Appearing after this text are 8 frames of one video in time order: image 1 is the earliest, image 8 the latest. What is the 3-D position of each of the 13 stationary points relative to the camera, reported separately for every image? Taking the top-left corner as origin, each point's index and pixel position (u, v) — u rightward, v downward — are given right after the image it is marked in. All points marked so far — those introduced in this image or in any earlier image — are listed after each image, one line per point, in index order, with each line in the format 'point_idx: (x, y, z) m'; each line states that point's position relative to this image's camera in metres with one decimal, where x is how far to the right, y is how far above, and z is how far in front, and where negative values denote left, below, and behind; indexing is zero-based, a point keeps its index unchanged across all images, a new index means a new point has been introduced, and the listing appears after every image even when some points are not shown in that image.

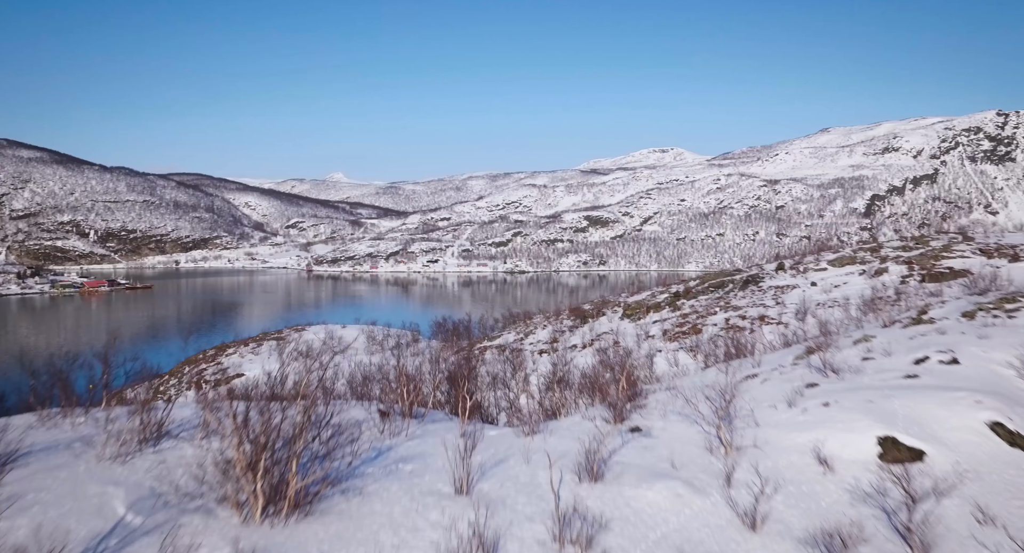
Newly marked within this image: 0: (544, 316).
0: (+0.5, -0.6, +11.4) m
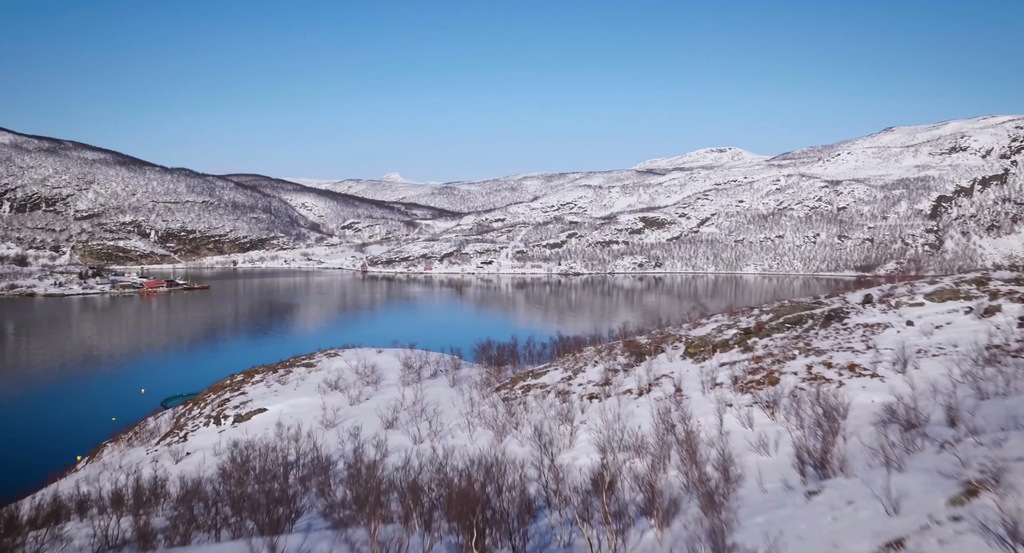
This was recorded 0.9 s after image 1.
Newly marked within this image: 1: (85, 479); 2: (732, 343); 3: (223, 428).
0: (+1.2, -1.0, +10.3) m
1: (-4.8, -2.3, +8.2) m
2: (+2.7, -0.8, +8.7) m
3: (-3.6, -1.9, +9.0) m
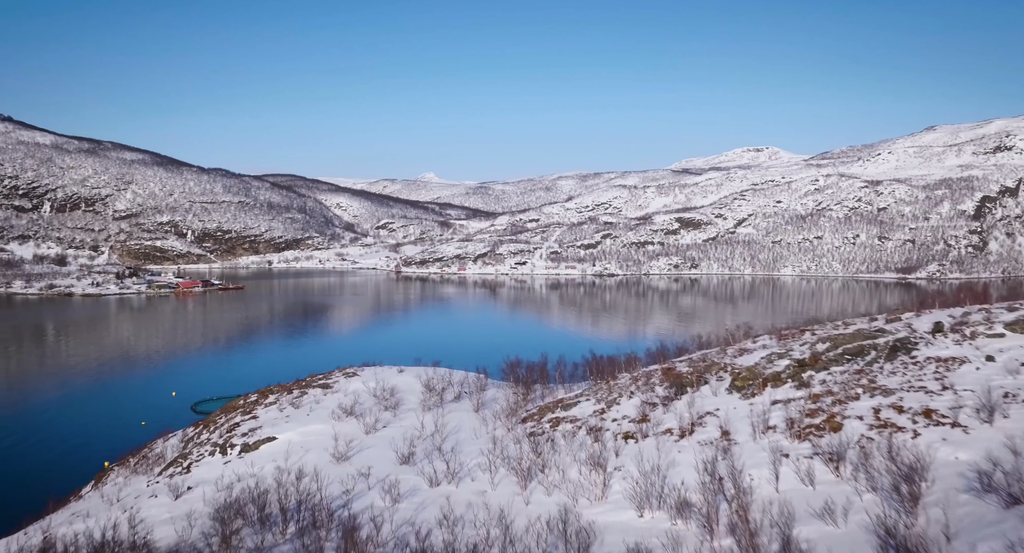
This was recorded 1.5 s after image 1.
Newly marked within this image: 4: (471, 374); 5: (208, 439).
0: (+1.6, -1.3, +9.4) m
1: (-4.5, -2.5, +7.6) m
2: (+3.0, -1.1, +7.8) m
3: (-3.3, -2.1, +8.4) m
4: (-0.7, -1.7, +12.1) m
5: (-3.9, -2.1, +9.2) m
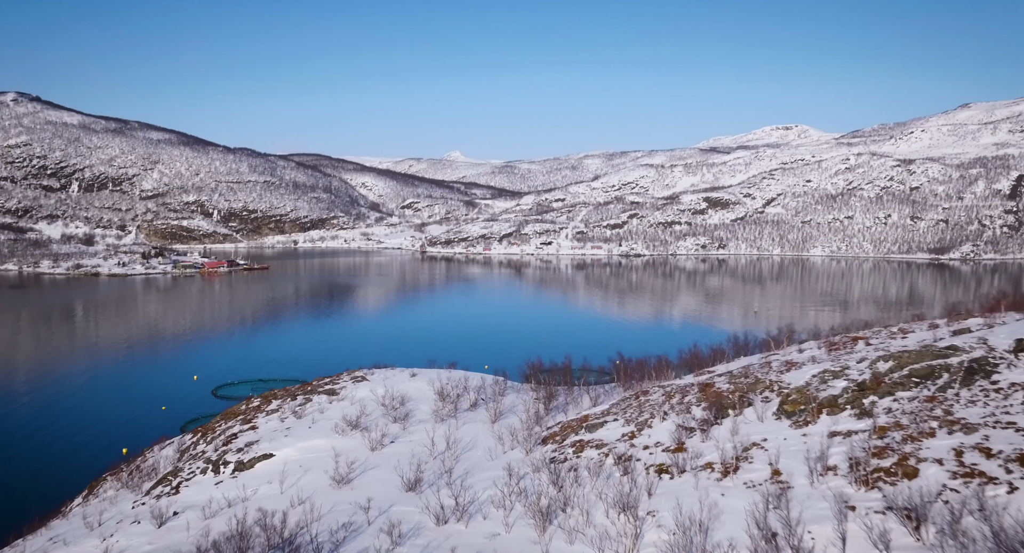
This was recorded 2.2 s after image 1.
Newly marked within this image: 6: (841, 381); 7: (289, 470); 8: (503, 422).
0: (+1.8, -1.3, +8.5) m
1: (-4.4, -2.6, +6.9) m
2: (+3.2, -1.2, +6.8) m
3: (-3.1, -2.1, +7.6) m
4: (-0.4, -1.6, +11.3) m
5: (-3.7, -2.1, +8.5) m
6: (+3.3, -1.0, +7.3) m
7: (-2.4, -2.0, +7.6) m
8: (-0.1, -1.9, +9.4) m
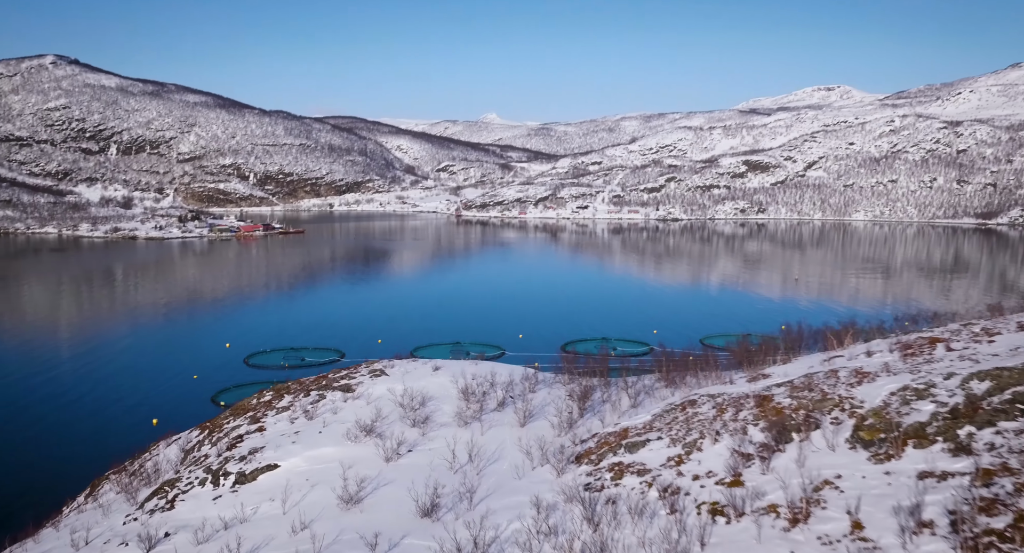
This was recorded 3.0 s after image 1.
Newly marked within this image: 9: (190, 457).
0: (+2.1, -1.3, +7.5) m
1: (-4.1, -2.5, +6.3) m
2: (+3.4, -1.3, +5.8) m
3: (-2.8, -2.1, +6.9) m
4: (+0.1, -1.4, +10.4) m
5: (-3.3, -1.9, +7.9) m
6: (+3.6, -1.1, +6.2) m
7: (-2.1, -2.0, +6.9) m
8: (+0.3, -1.8, +8.5) m
9: (-3.6, -2.0, +8.0) m
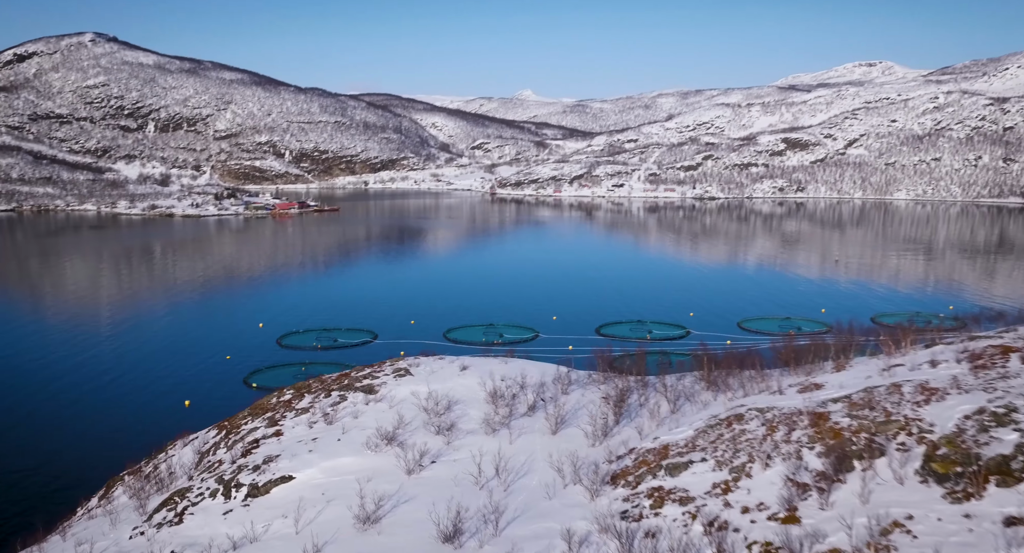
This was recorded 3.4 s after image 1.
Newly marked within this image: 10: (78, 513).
0: (+2.4, -1.3, +6.9) m
1: (-3.9, -2.5, +6.0) m
2: (+3.6, -1.4, +5.1) m
3: (-2.6, -2.1, +6.6) m
4: (+0.5, -1.3, +9.9) m
5: (-3.0, -1.9, +7.5) m
6: (+3.8, -1.2, +5.5) m
7: (-1.8, -2.0, +6.5) m
8: (+0.6, -1.7, +8.0) m
9: (-3.3, -2.0, +7.7) m
10: (-4.6, -2.5, +7.6) m
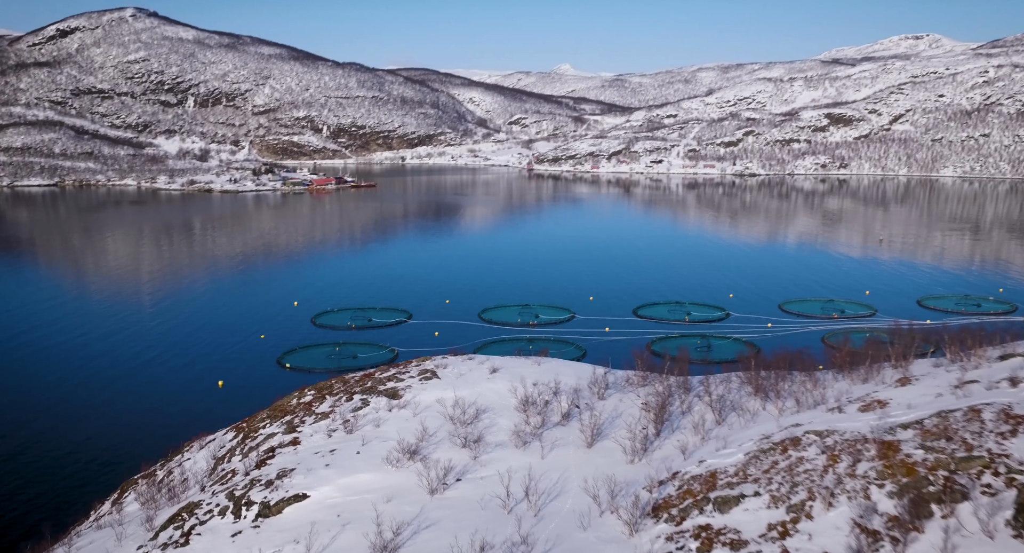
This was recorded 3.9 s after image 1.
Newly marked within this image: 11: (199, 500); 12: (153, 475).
0: (+2.7, -1.4, +6.2) m
1: (-3.7, -2.5, +5.7) m
2: (+3.8, -1.5, +4.3) m
3: (-2.3, -2.1, +6.1) m
4: (+1.0, -1.3, +9.3) m
5: (-2.7, -1.9, +7.1) m
6: (+4.0, -1.3, +4.7) m
7: (-1.6, -2.0, +6.0) m
8: (+0.9, -1.8, +7.4) m
9: (-3.0, -2.0, +7.3) m
10: (-4.3, -2.5, +7.3) m
11: (-2.9, -2.1, +6.7) m
12: (-3.9, -2.2, +7.8) m
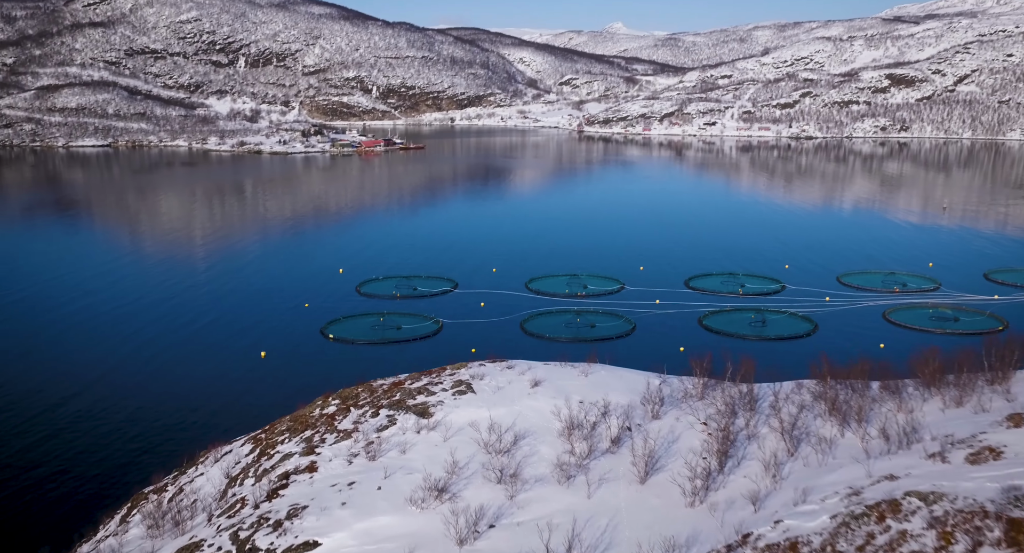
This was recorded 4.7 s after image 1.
0: (+3.0, -1.7, +5.1) m
1: (-3.4, -2.7, +5.1) m
2: (+4.0, -1.9, +3.2) m
3: (-2.0, -2.2, +5.4) m
4: (+1.5, -1.3, +8.3) m
5: (-2.4, -2.0, +6.4) m
6: (+4.2, -1.7, +3.6) m
7: (-1.3, -2.2, +5.2) m
8: (+1.3, -1.9, +6.4) m
9: (-2.6, -2.0, +6.6) m
10: (-3.9, -2.5, +6.7) m
11: (-2.6, -2.2, +6.0) m
12: (-3.5, -2.2, +7.2) m
